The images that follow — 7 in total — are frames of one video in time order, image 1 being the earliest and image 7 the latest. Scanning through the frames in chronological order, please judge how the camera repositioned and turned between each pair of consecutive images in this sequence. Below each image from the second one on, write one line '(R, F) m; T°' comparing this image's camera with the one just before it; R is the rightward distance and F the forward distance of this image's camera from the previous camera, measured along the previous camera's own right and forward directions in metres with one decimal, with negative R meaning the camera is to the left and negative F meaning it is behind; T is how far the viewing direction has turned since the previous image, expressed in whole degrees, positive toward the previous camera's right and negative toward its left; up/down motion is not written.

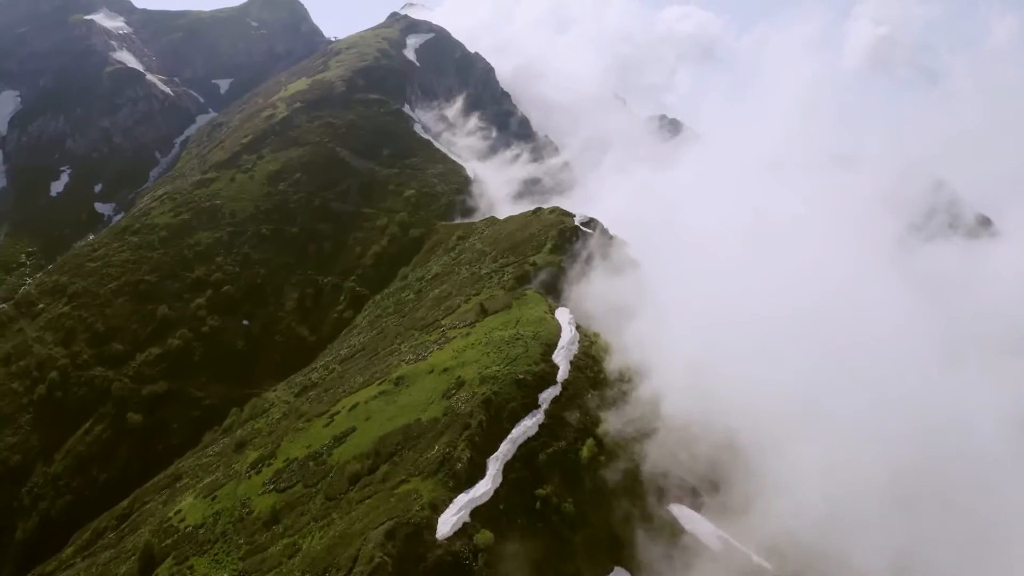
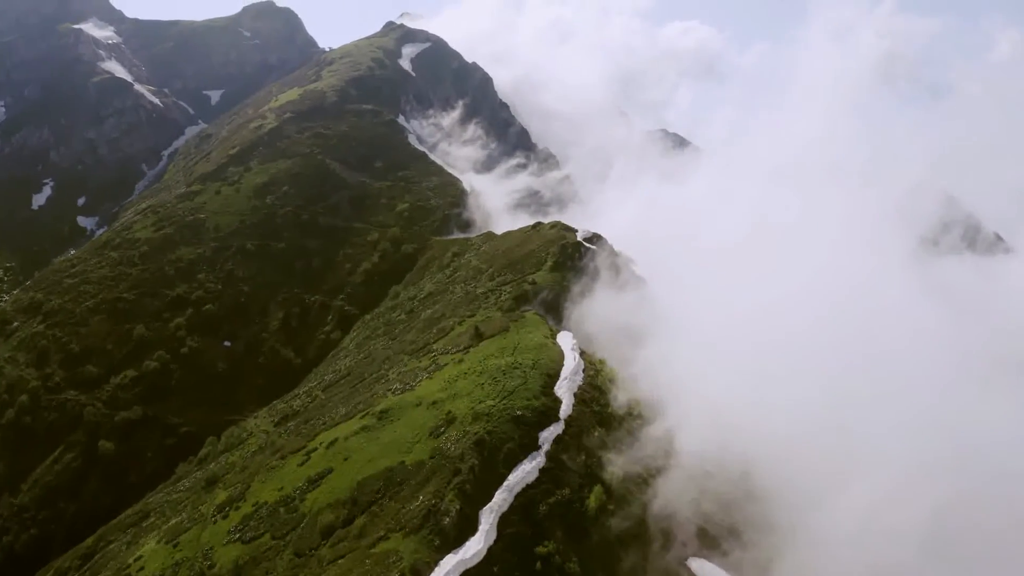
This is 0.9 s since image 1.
(+0.2, +8.0) m; 0°
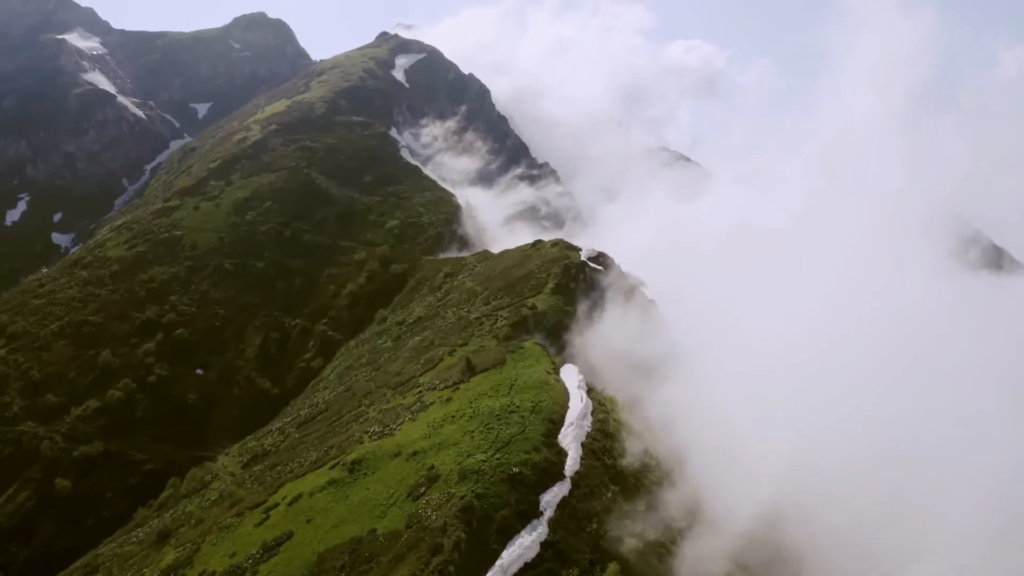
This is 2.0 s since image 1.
(+0.2, +10.5) m; 0°
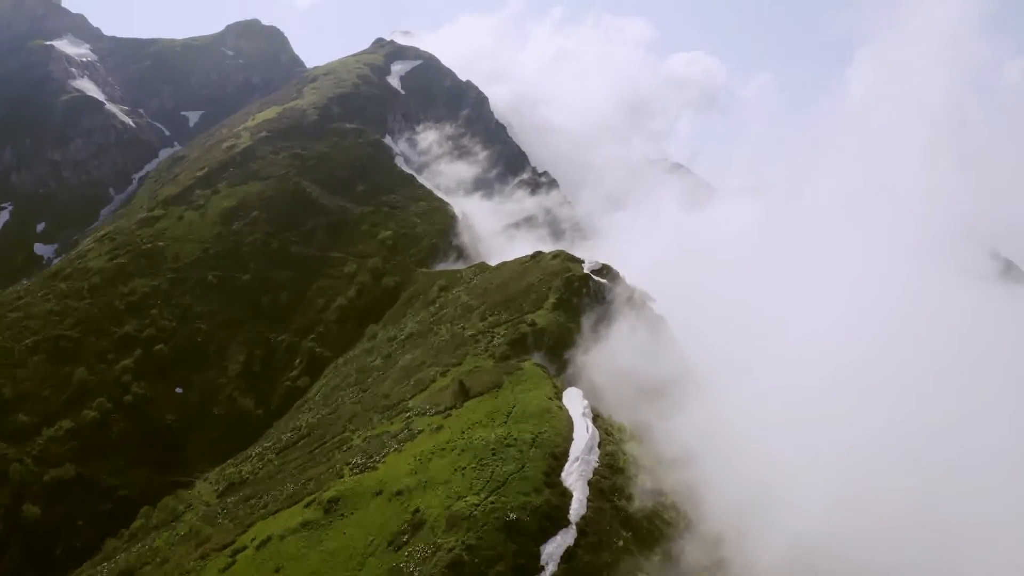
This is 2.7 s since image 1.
(+0.1, +6.4) m; 0°
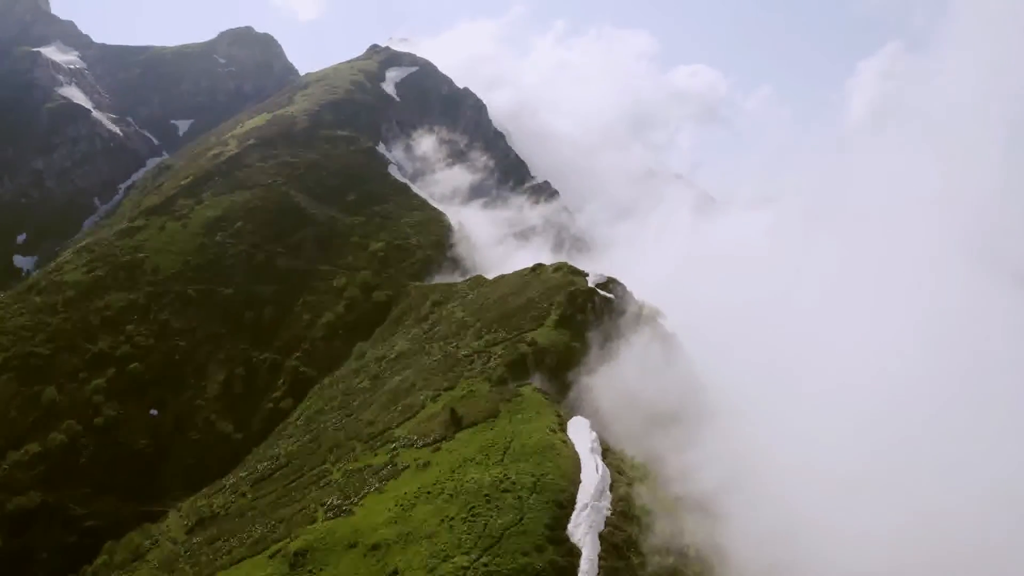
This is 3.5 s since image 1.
(+0.1, +7.2) m; 0°
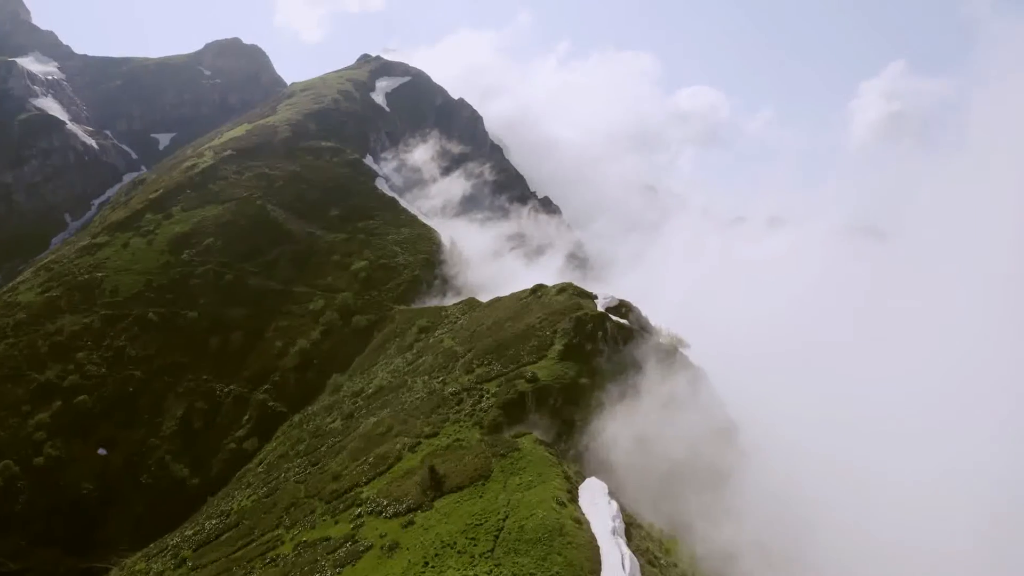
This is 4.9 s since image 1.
(+0.2, +11.9) m; 0°
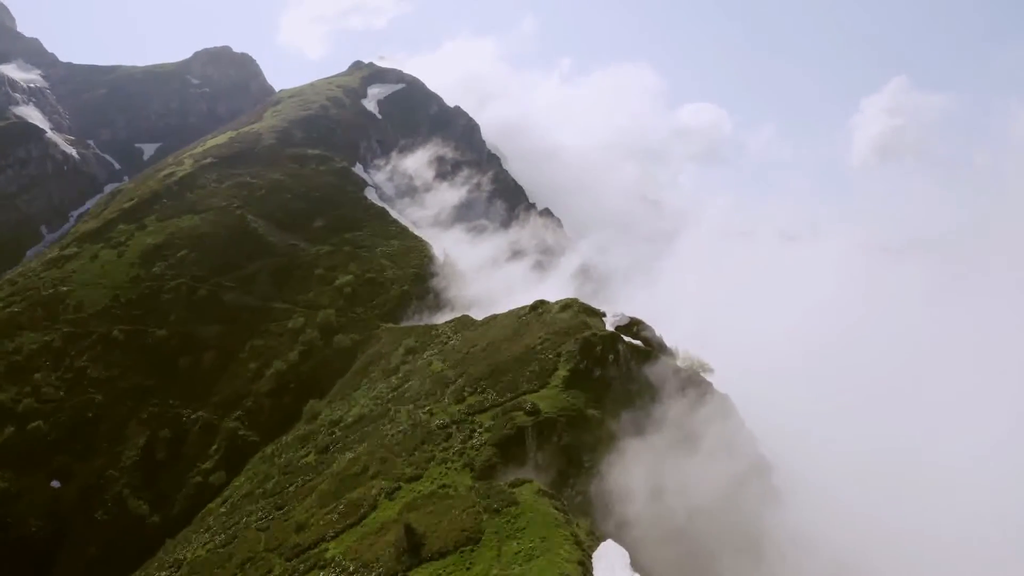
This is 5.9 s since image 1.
(+0.1, +8.5) m; 0°
